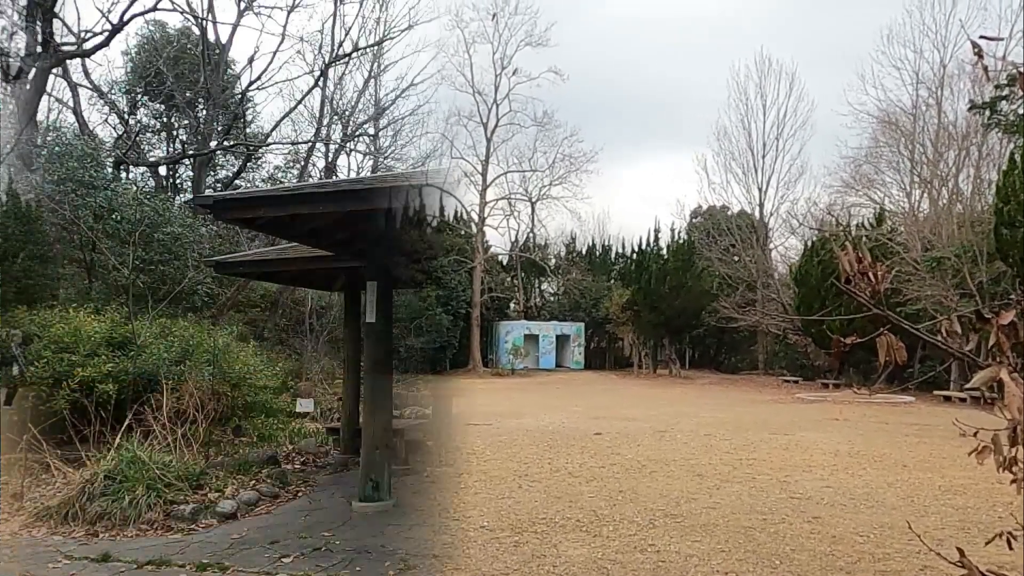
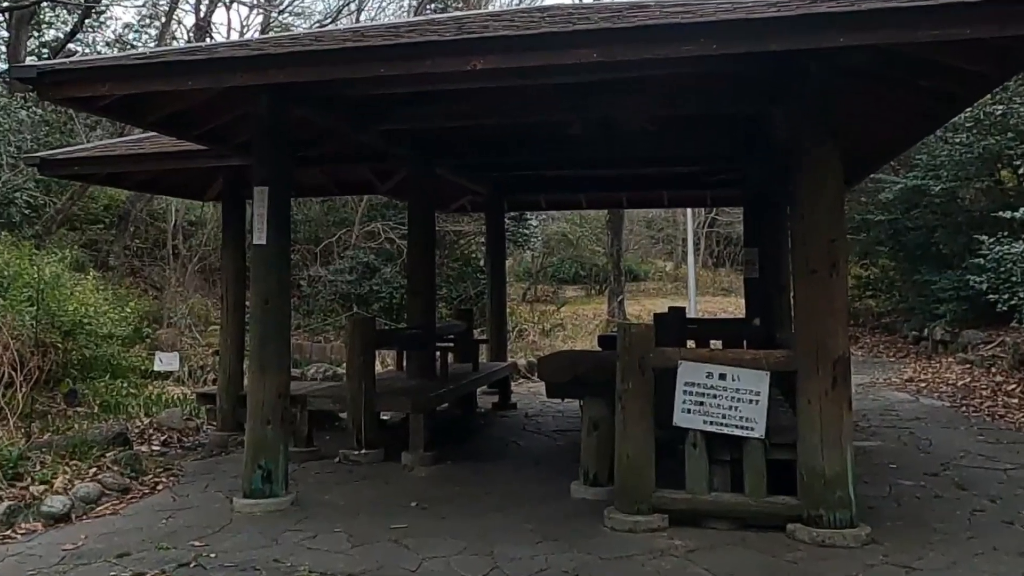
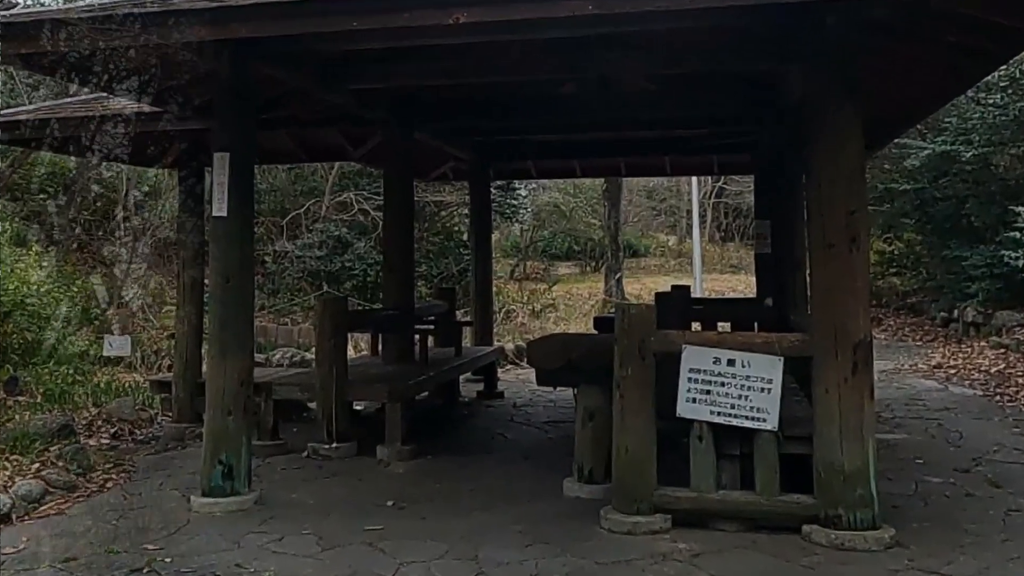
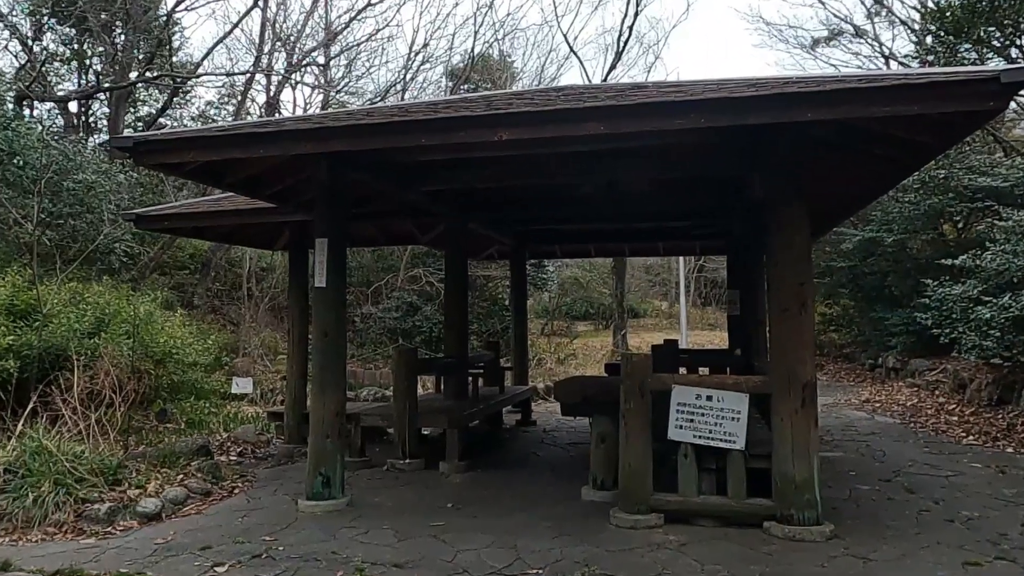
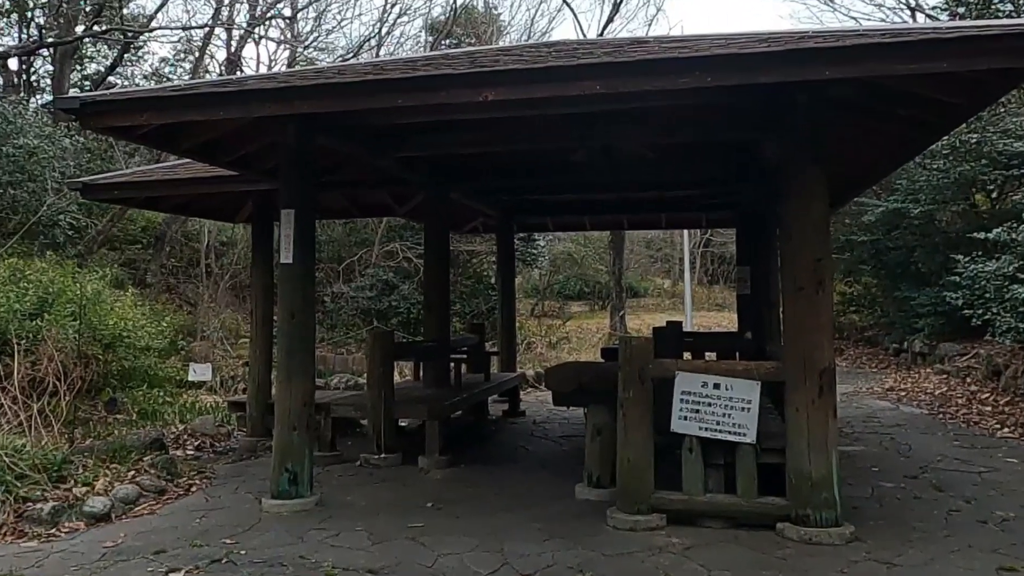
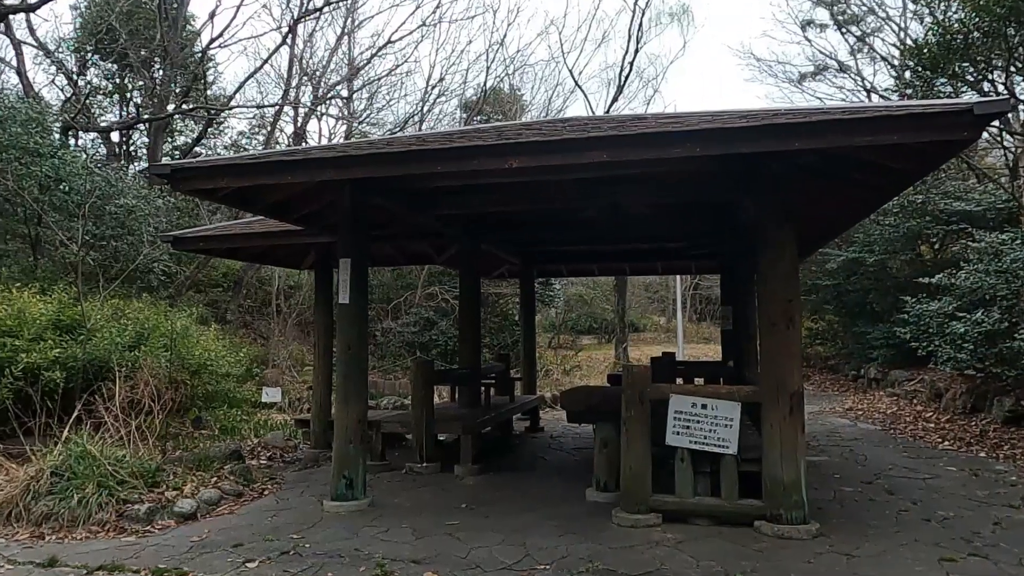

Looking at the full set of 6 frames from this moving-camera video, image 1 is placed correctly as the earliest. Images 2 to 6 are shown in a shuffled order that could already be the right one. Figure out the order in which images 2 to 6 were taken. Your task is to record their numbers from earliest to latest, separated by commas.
6, 4, 5, 2, 3
